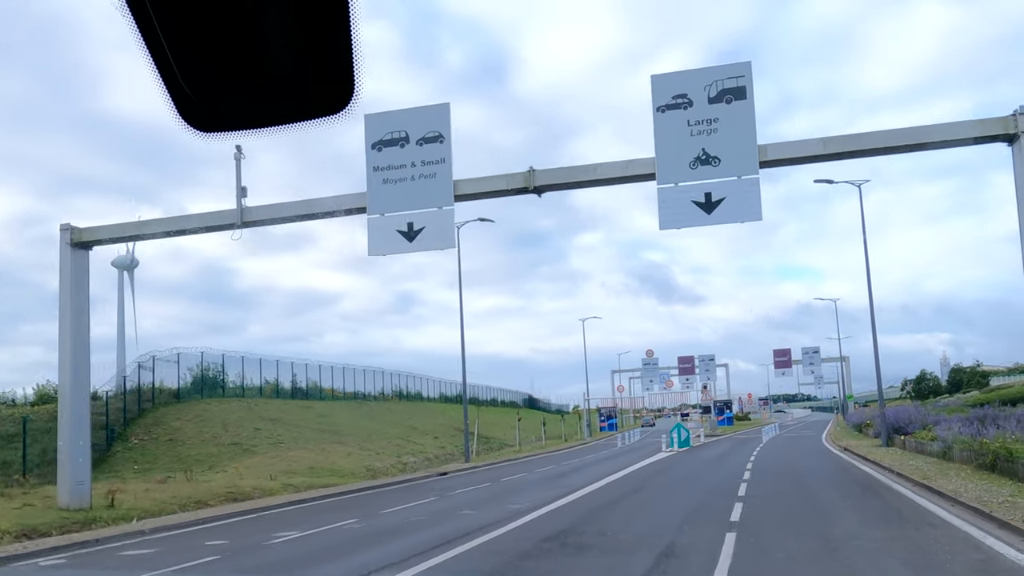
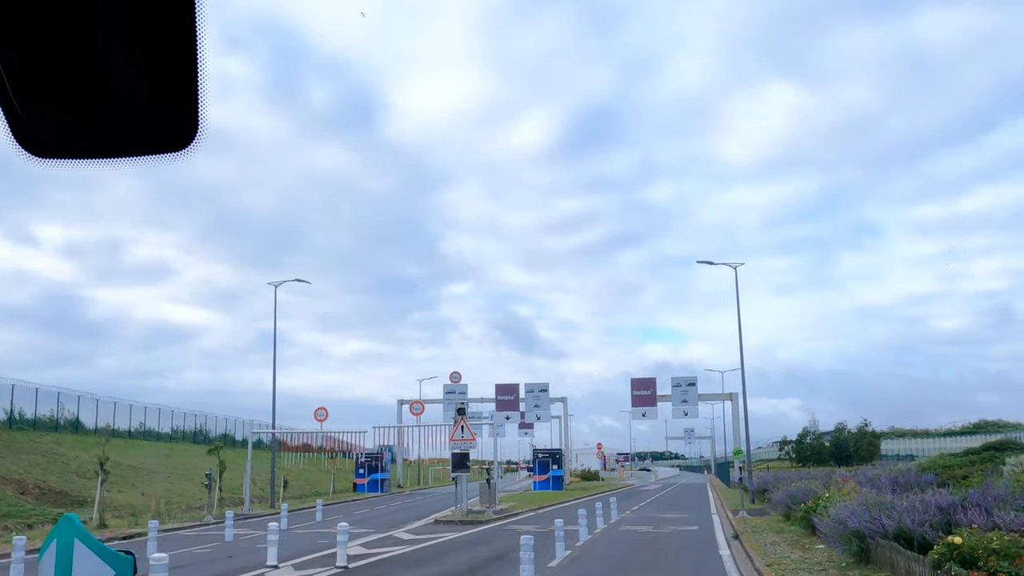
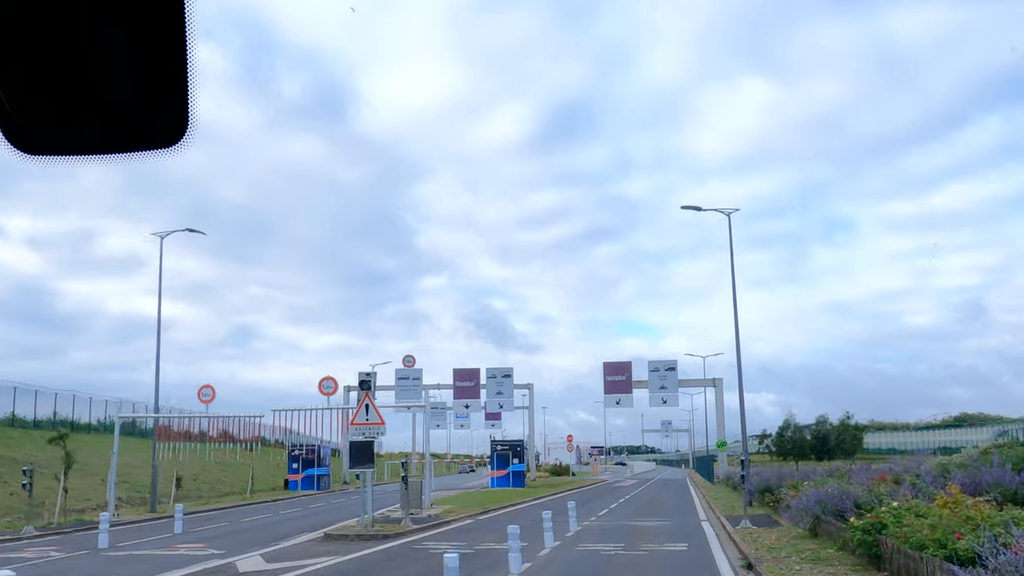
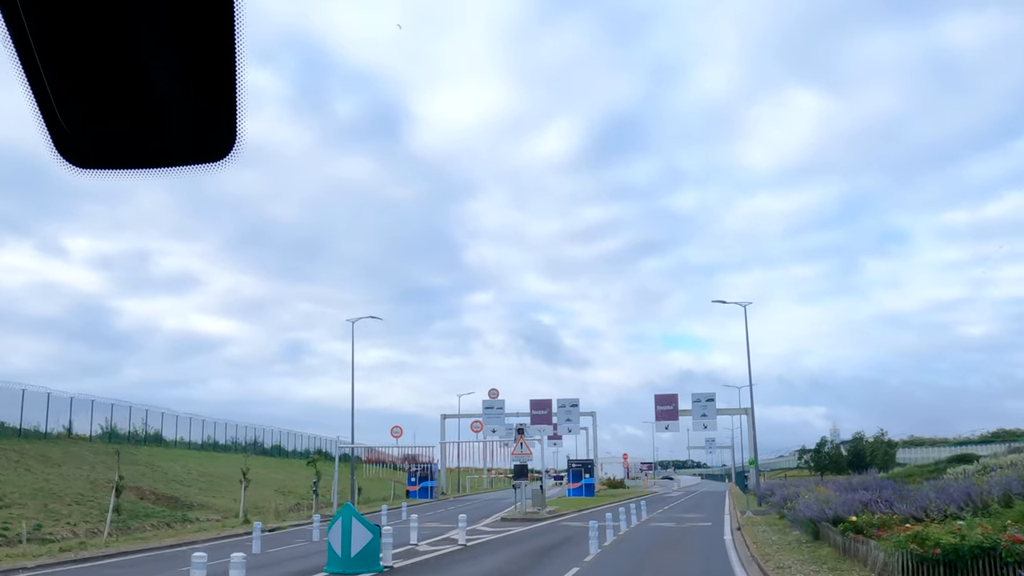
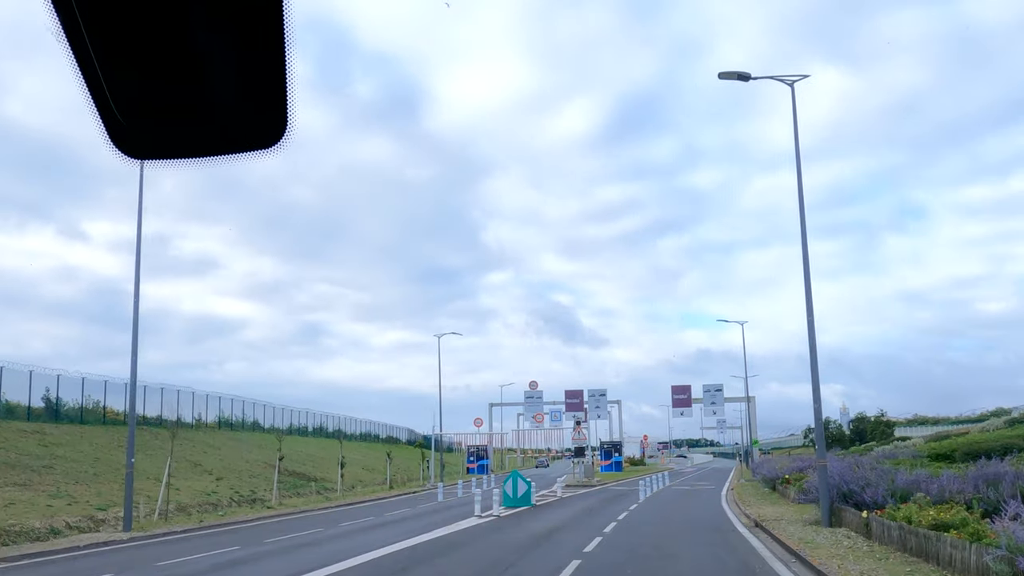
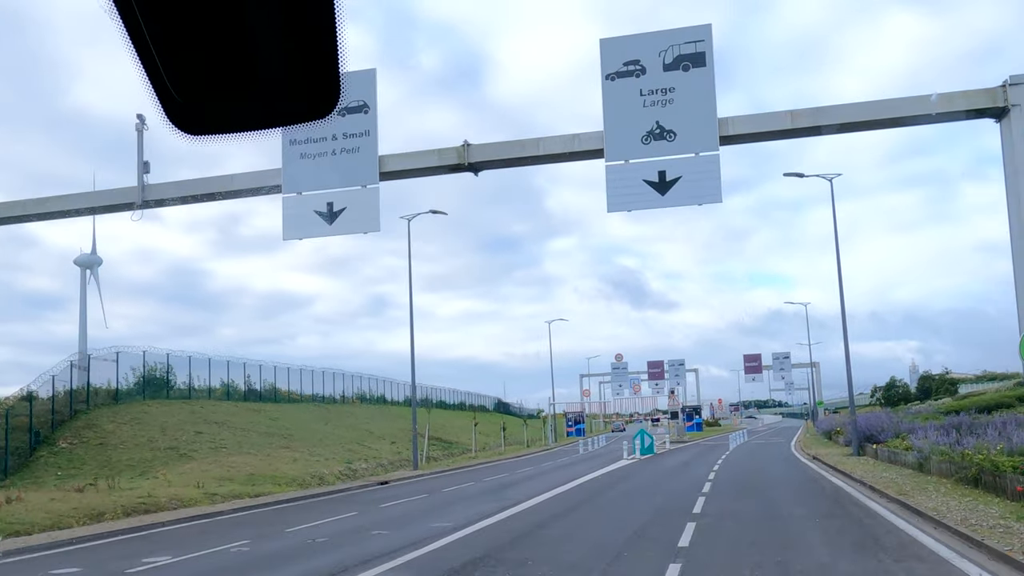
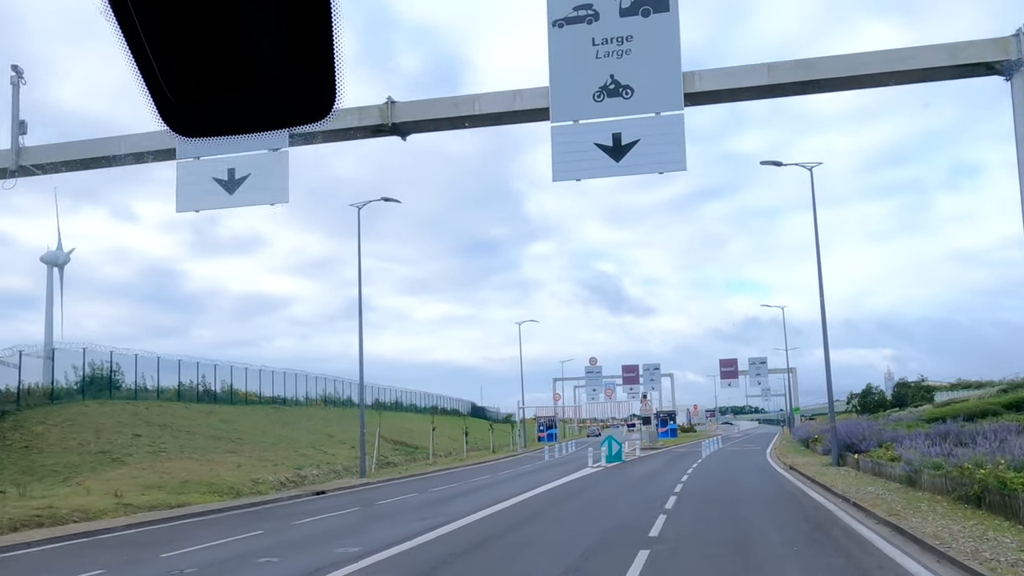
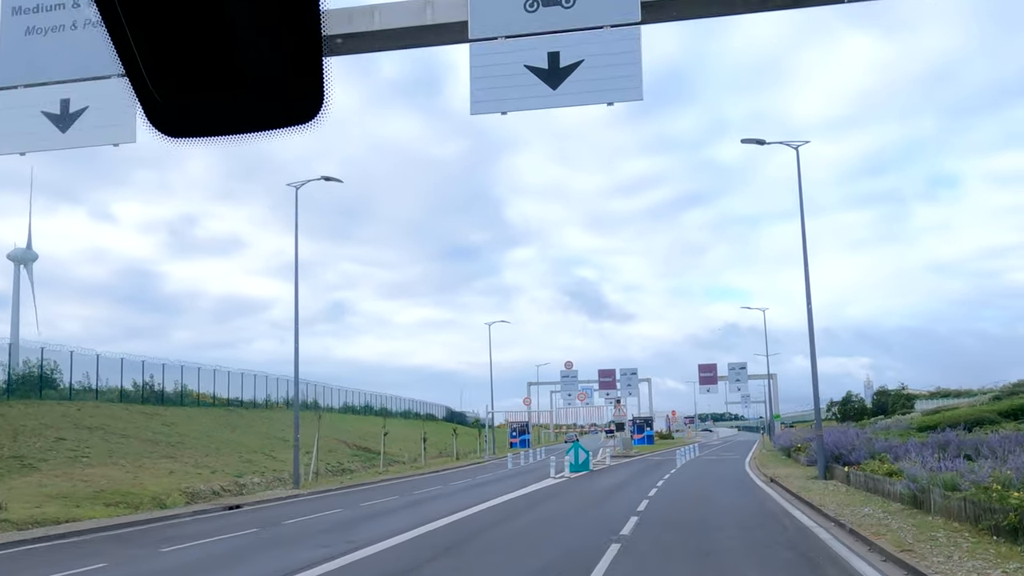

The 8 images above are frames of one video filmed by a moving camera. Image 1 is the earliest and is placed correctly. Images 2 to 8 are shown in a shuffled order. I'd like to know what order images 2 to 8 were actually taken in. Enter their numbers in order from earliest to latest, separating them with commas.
6, 7, 8, 5, 4, 2, 3
